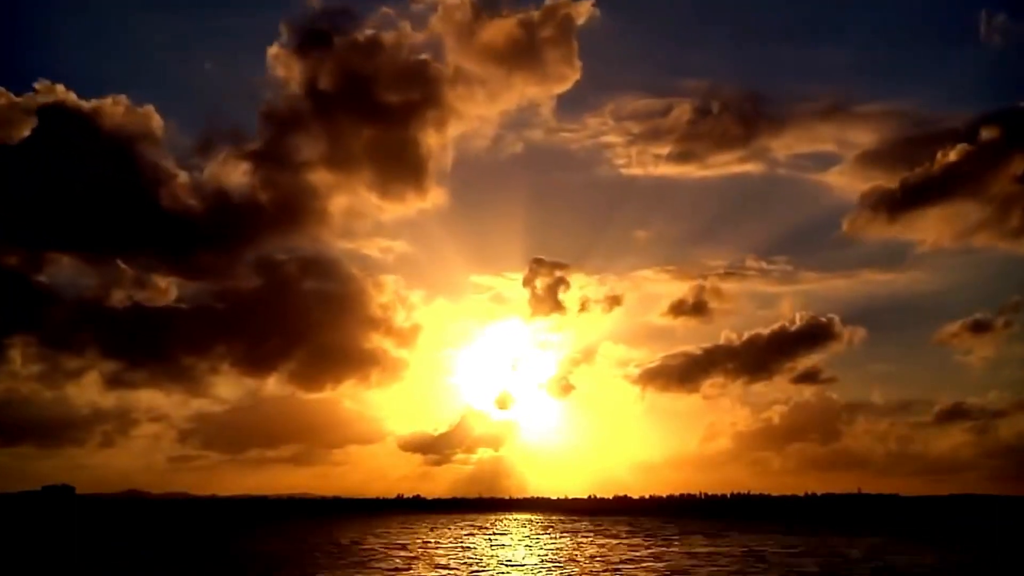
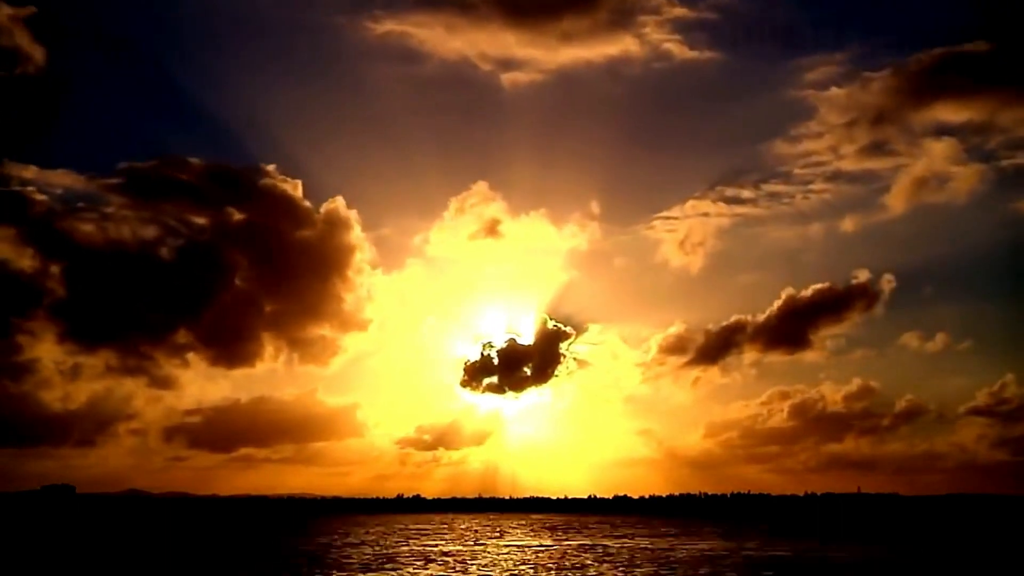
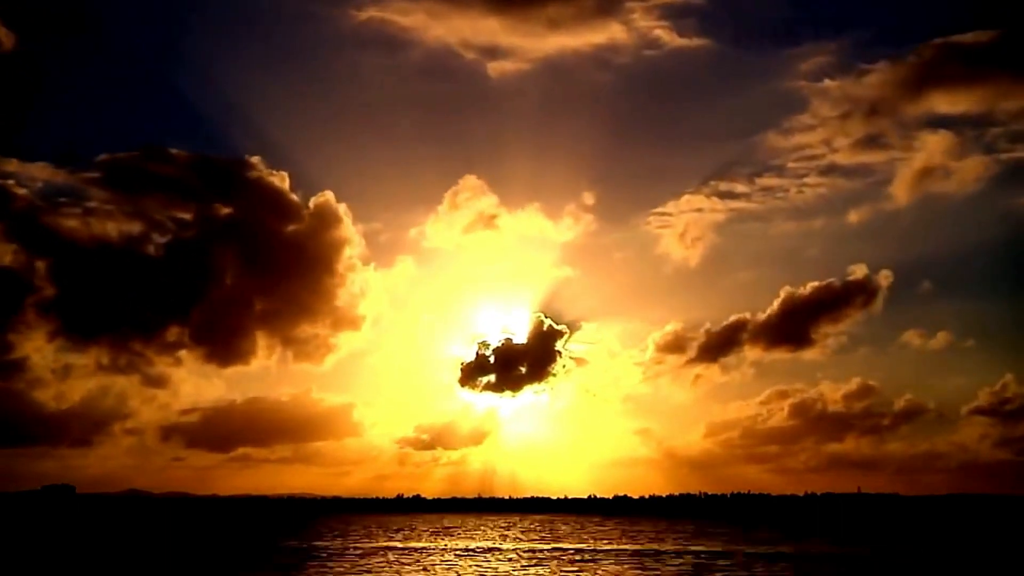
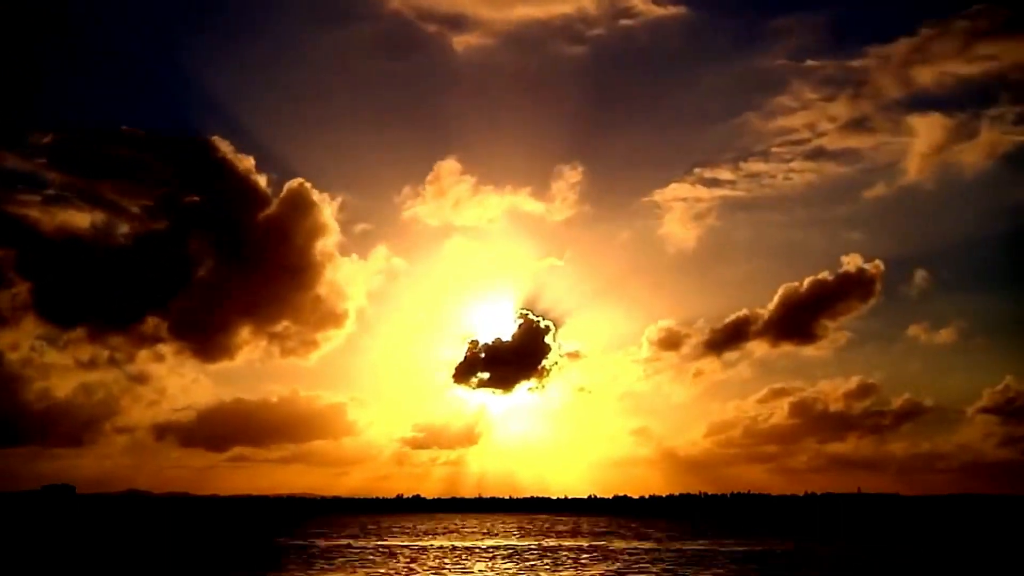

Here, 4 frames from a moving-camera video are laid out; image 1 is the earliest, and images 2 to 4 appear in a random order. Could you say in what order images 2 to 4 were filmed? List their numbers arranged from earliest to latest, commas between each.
2, 3, 4
